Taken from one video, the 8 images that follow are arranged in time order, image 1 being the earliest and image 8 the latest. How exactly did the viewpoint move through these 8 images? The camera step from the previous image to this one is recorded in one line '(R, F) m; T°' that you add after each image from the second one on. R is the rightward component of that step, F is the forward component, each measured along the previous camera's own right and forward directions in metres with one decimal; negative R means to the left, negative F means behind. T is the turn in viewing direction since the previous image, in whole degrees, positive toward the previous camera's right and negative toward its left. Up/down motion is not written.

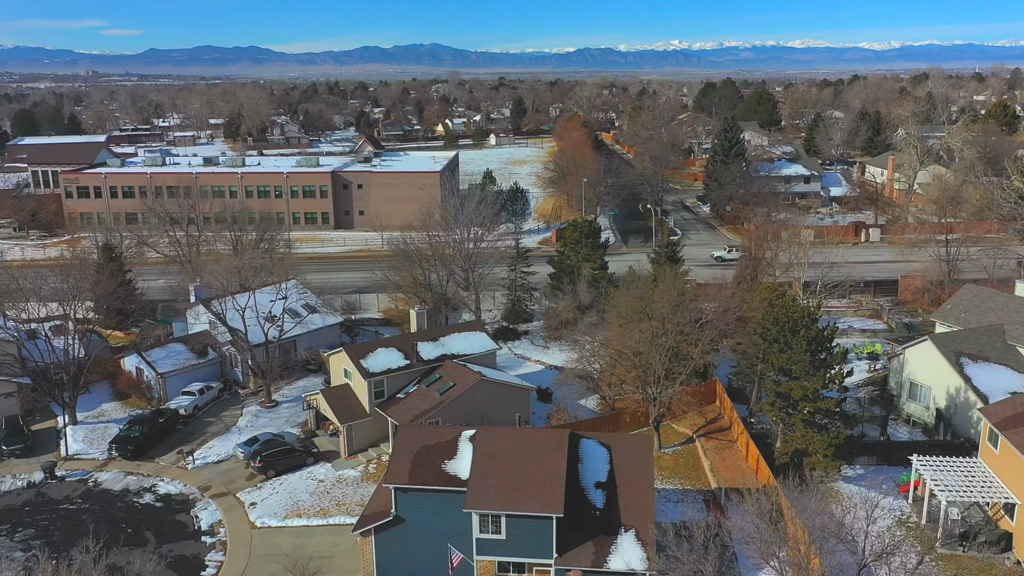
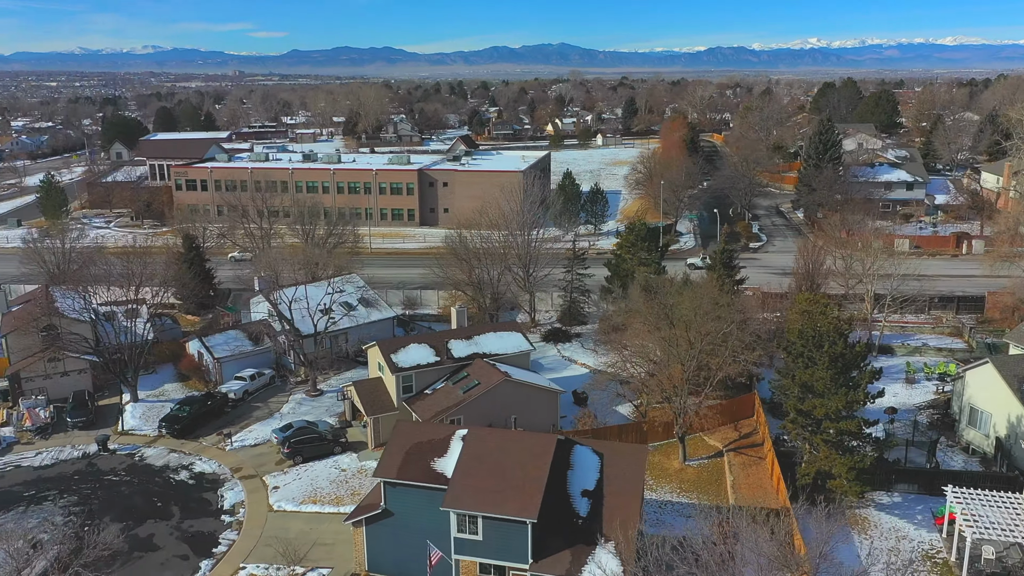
(+2.9, +0.3) m; -8°
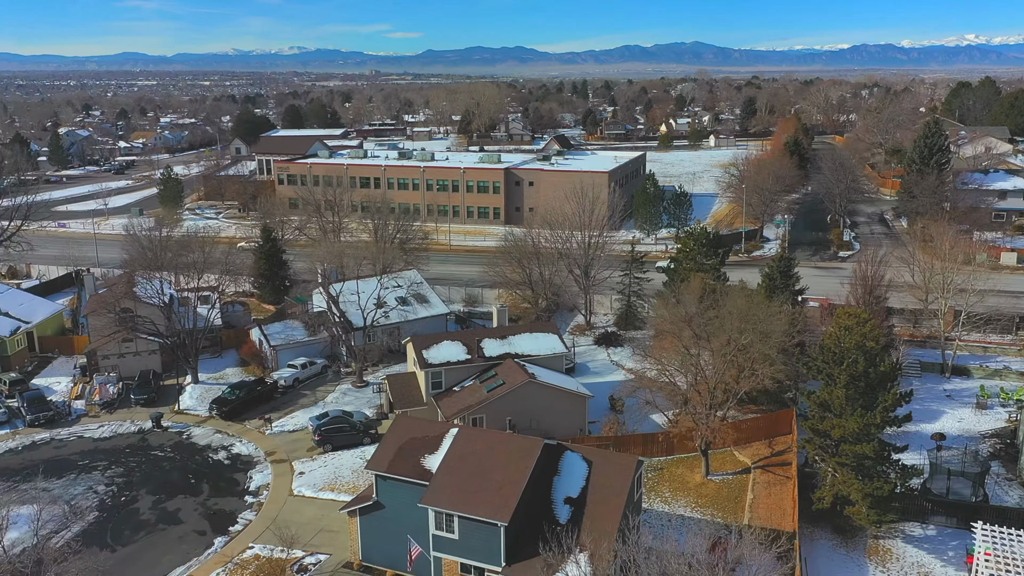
(+3.0, +0.3) m; -8°
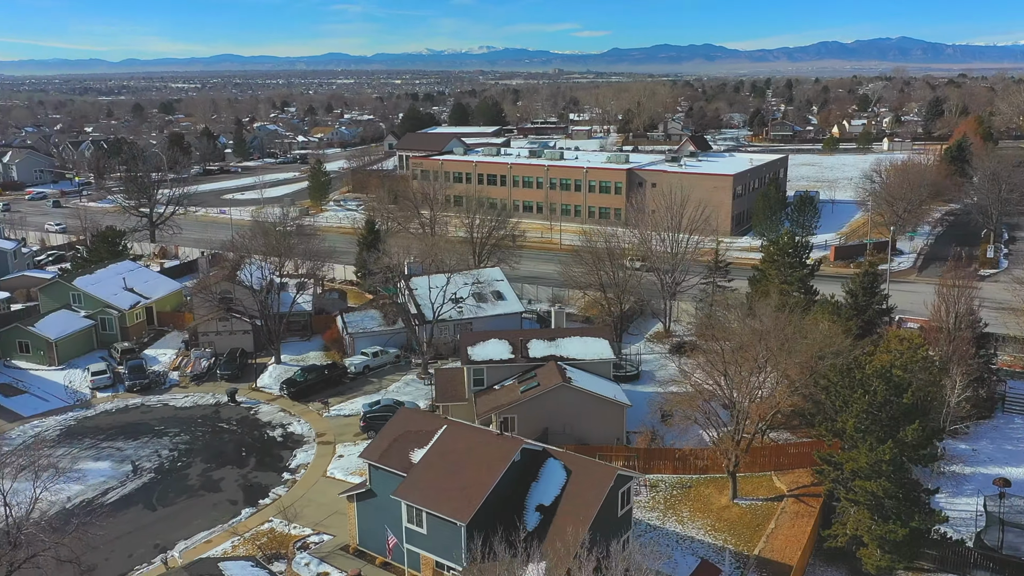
(+4.2, +0.6) m; -12°
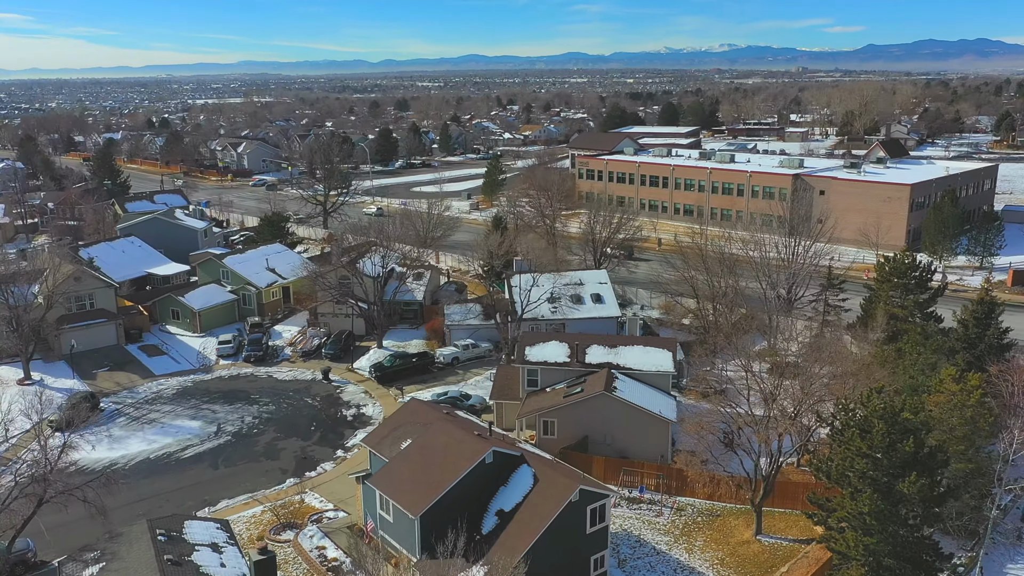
(+5.4, +0.9) m; -15°
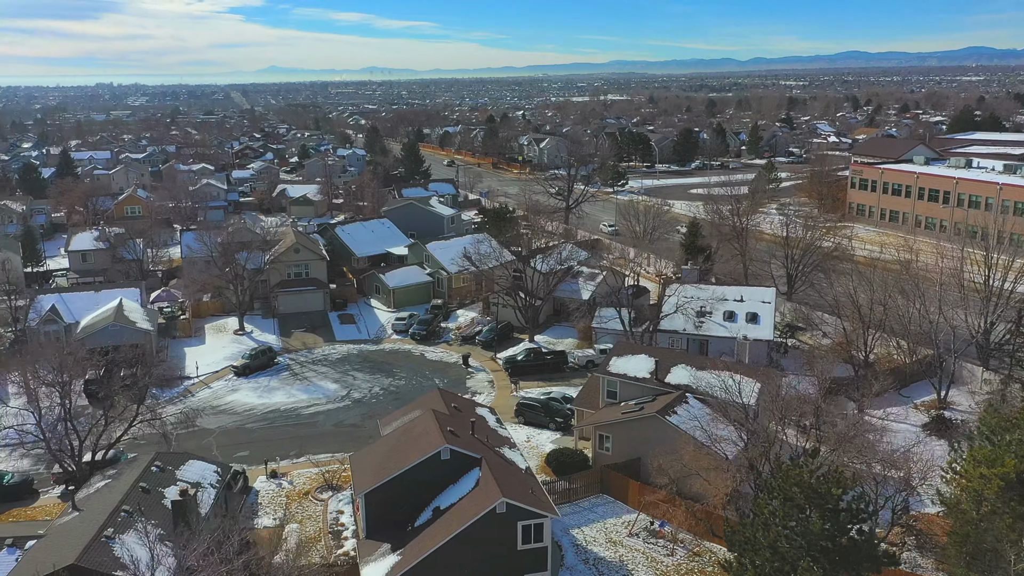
(+8.2, +1.9) m; -23°
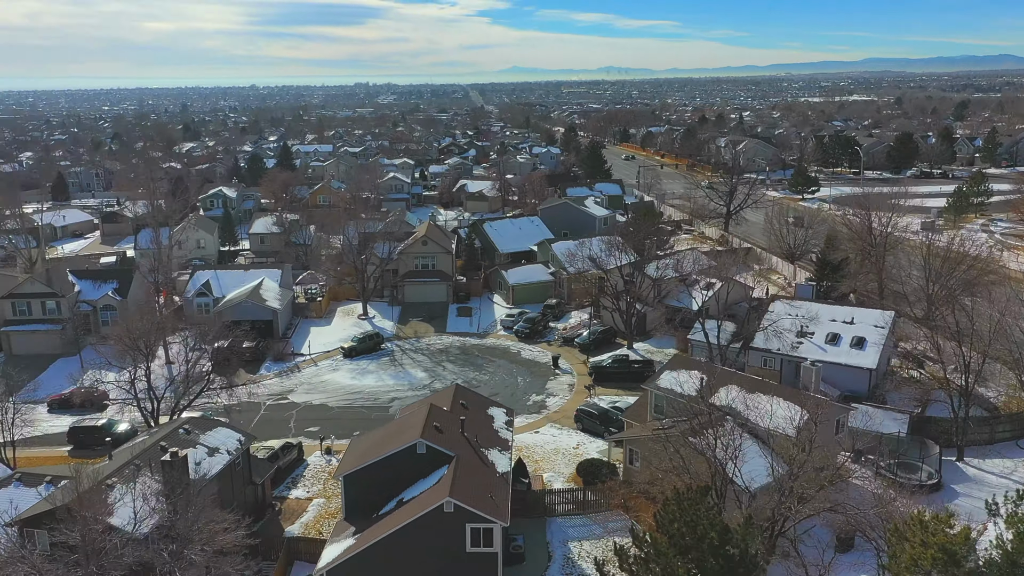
(+5.4, +0.9) m; -15°
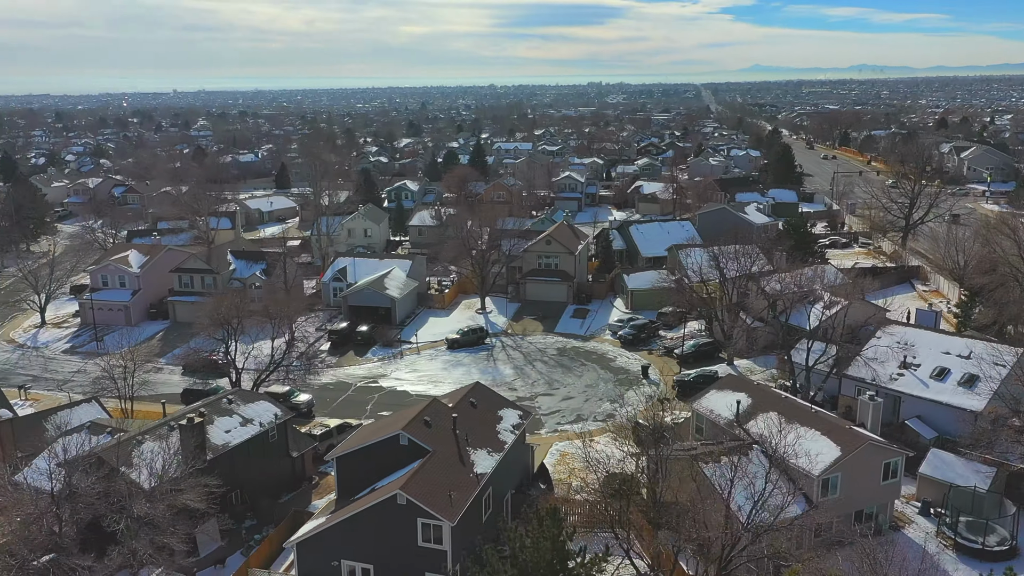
(+5.5, +0.8) m; -15°
